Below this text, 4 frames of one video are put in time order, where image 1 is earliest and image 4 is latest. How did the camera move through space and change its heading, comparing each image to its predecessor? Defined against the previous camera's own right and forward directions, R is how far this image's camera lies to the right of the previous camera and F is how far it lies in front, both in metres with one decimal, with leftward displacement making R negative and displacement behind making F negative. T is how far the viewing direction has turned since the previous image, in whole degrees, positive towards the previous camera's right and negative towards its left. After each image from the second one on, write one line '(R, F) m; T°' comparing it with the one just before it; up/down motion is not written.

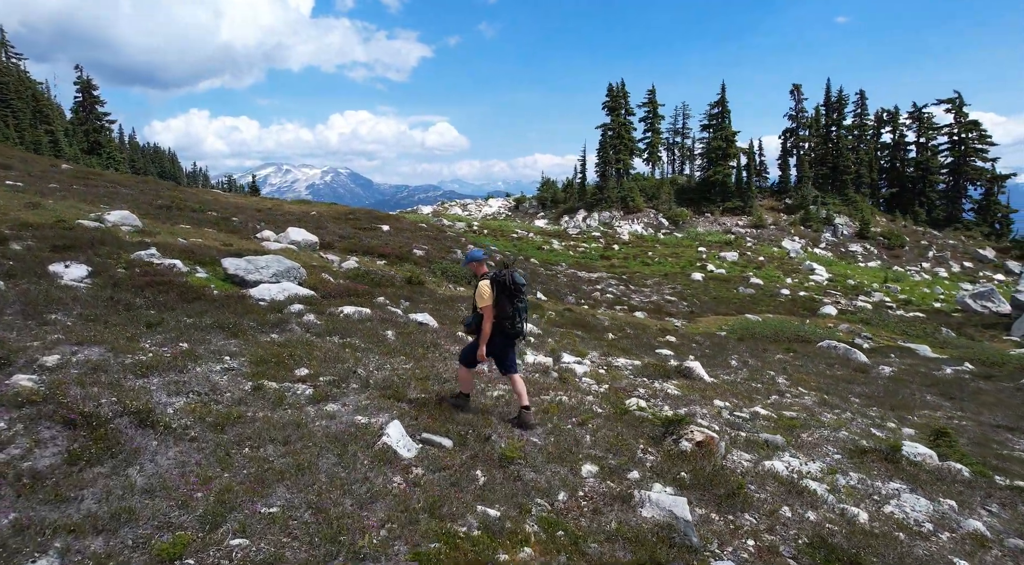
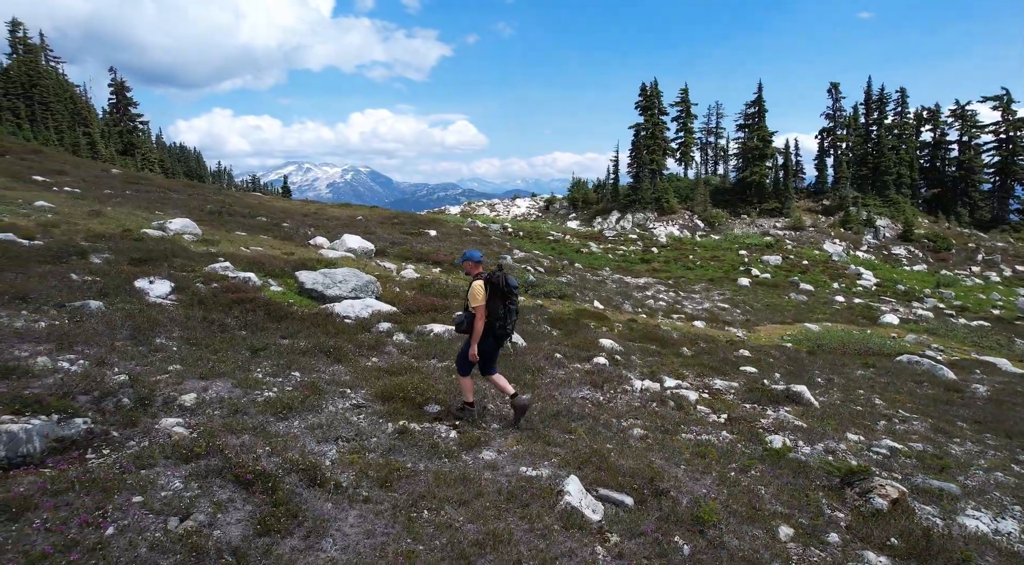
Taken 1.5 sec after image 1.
(-2.1, +0.7) m; -2°
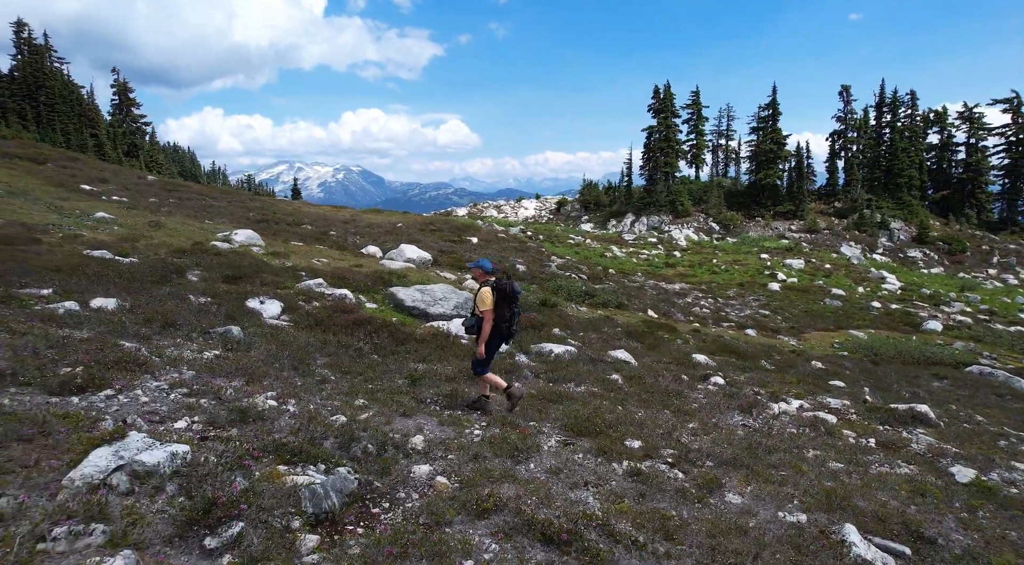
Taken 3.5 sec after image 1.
(-3.4, +0.2) m; +1°
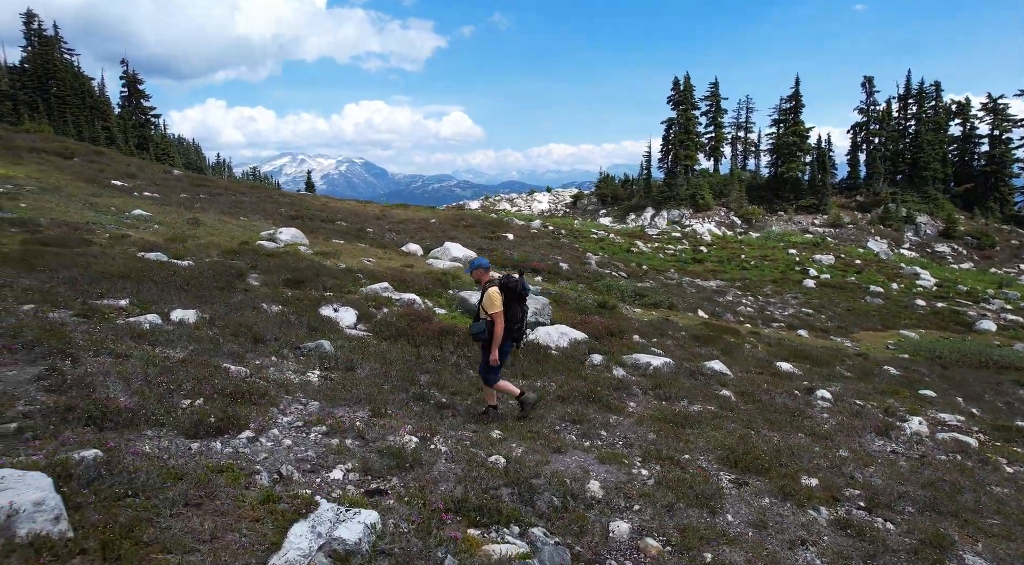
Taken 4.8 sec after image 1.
(-2.3, +1.2) m; 0°
